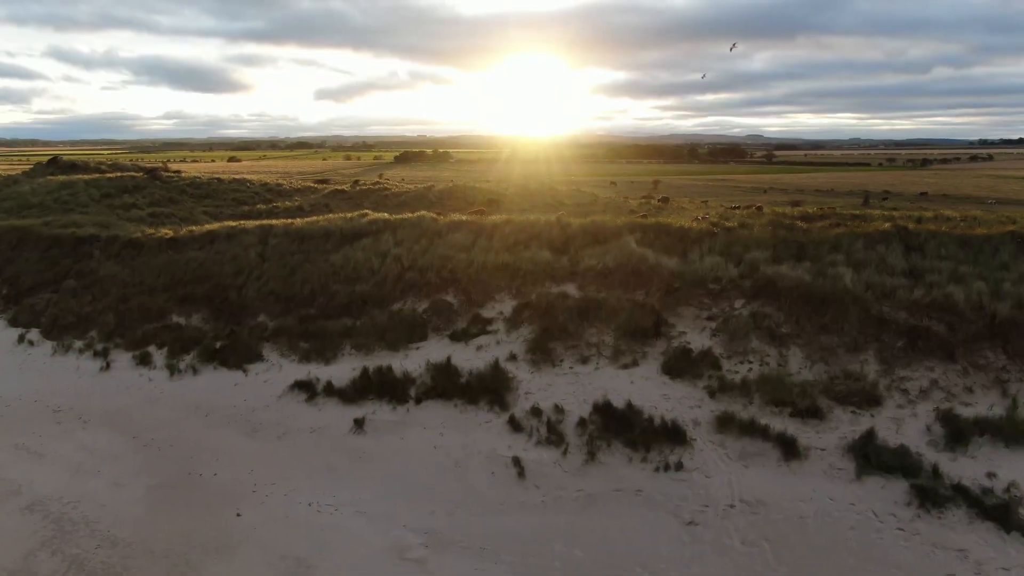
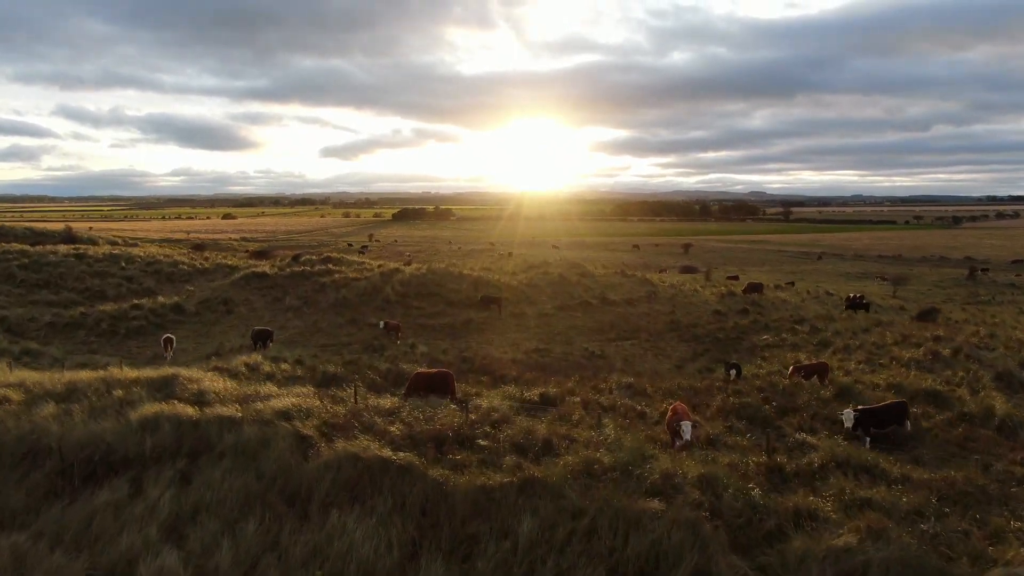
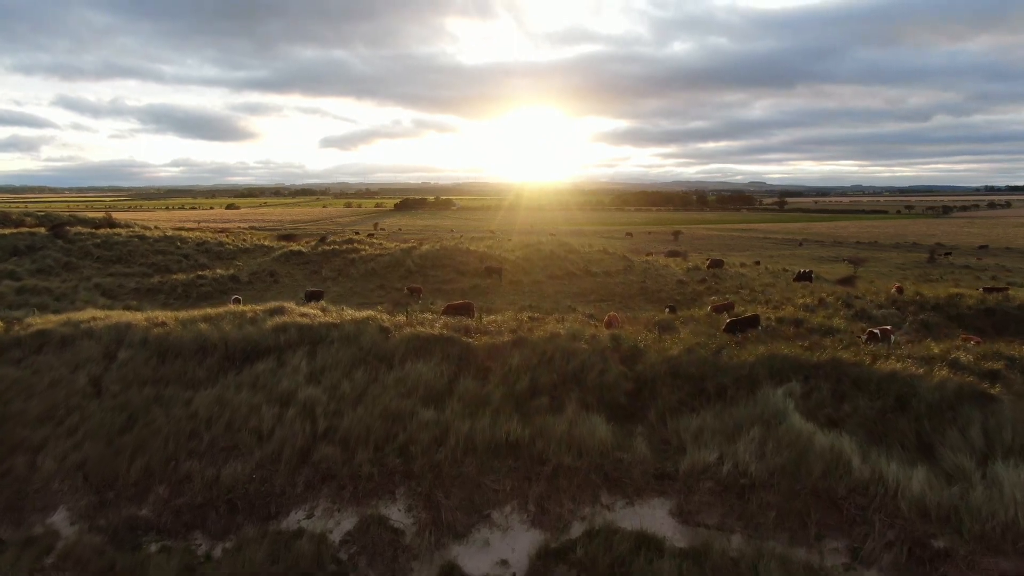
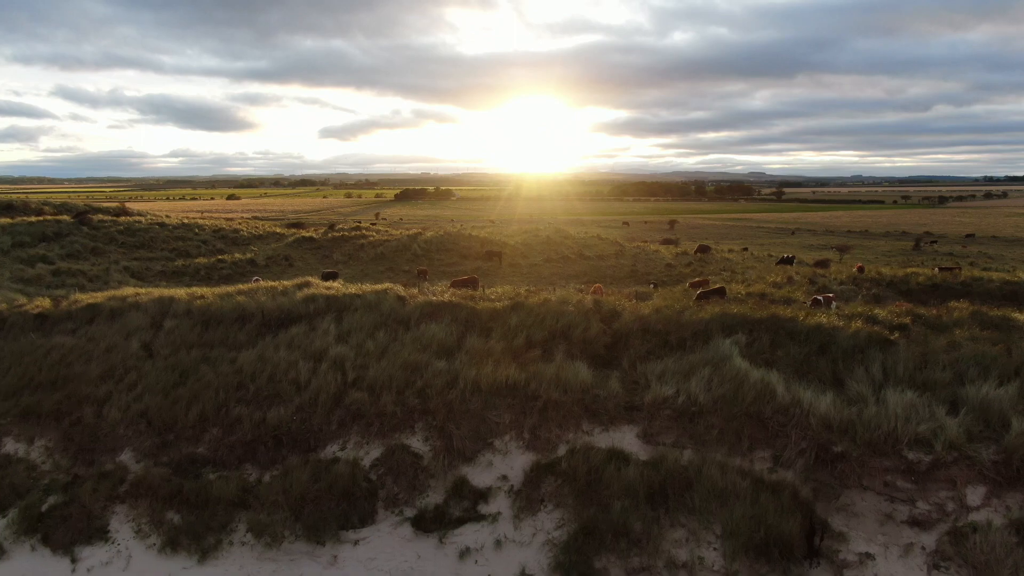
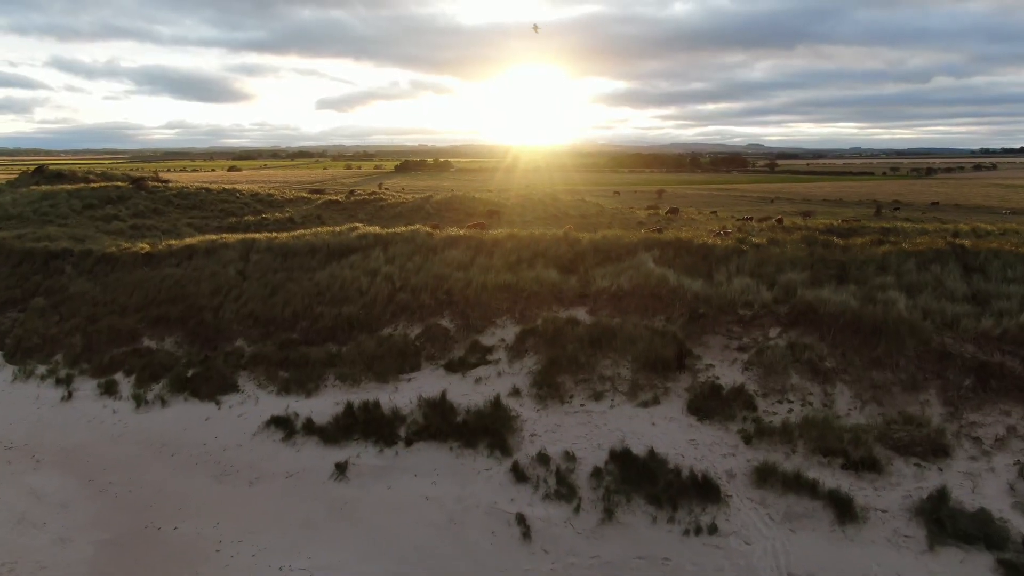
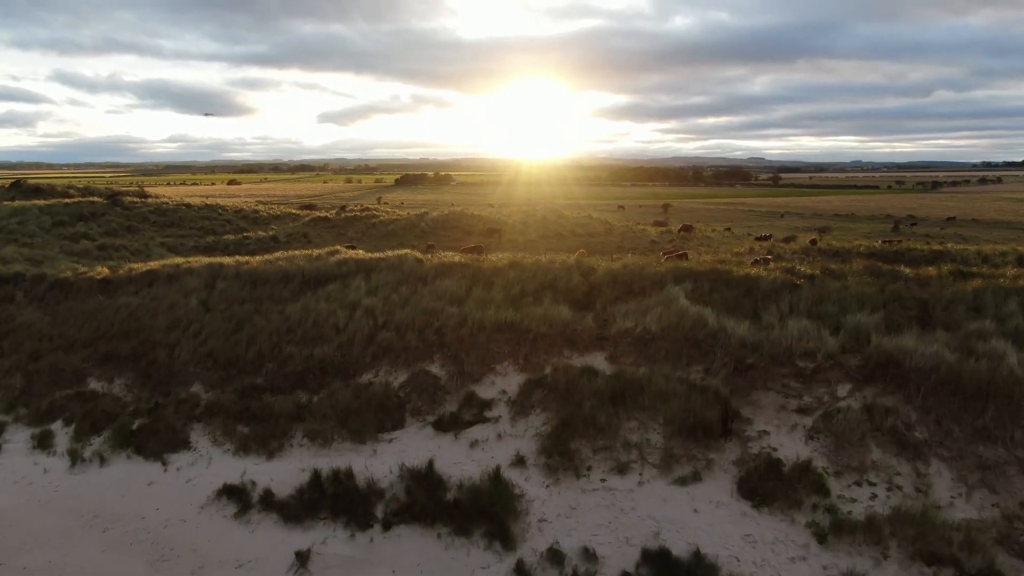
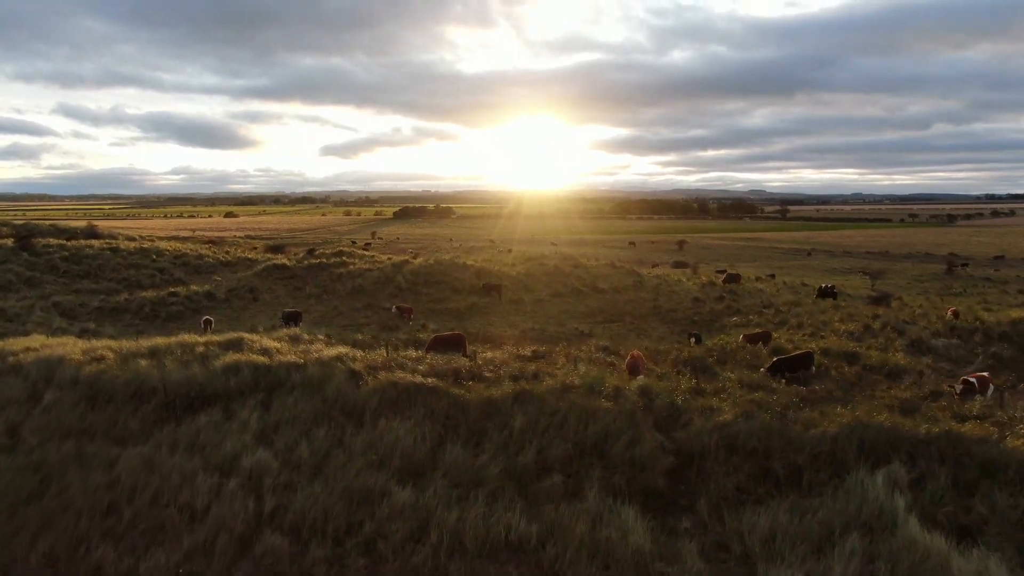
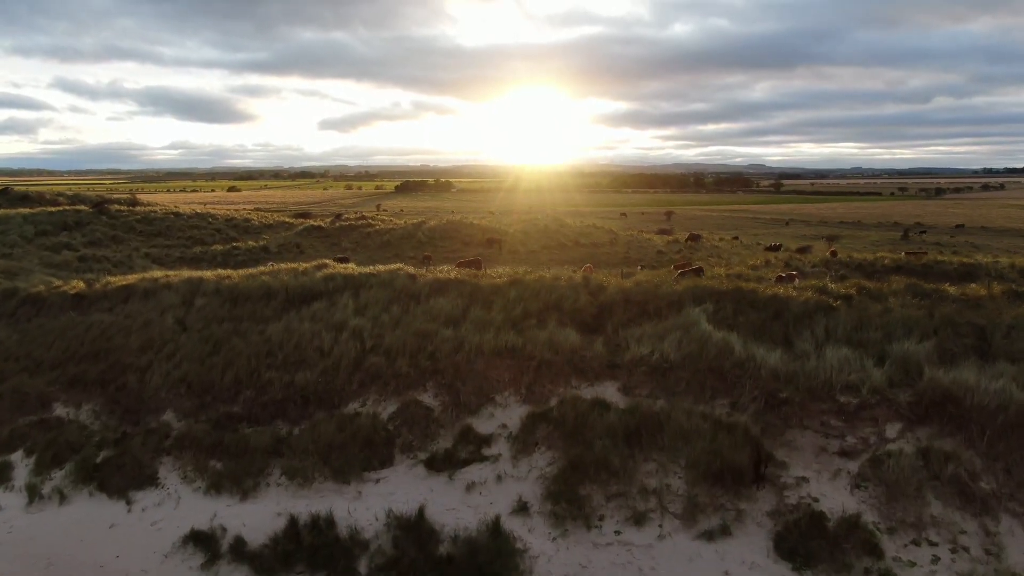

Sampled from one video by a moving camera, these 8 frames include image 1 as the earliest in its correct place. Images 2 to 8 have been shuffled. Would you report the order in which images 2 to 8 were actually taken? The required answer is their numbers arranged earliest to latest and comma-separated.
5, 6, 8, 4, 3, 7, 2
